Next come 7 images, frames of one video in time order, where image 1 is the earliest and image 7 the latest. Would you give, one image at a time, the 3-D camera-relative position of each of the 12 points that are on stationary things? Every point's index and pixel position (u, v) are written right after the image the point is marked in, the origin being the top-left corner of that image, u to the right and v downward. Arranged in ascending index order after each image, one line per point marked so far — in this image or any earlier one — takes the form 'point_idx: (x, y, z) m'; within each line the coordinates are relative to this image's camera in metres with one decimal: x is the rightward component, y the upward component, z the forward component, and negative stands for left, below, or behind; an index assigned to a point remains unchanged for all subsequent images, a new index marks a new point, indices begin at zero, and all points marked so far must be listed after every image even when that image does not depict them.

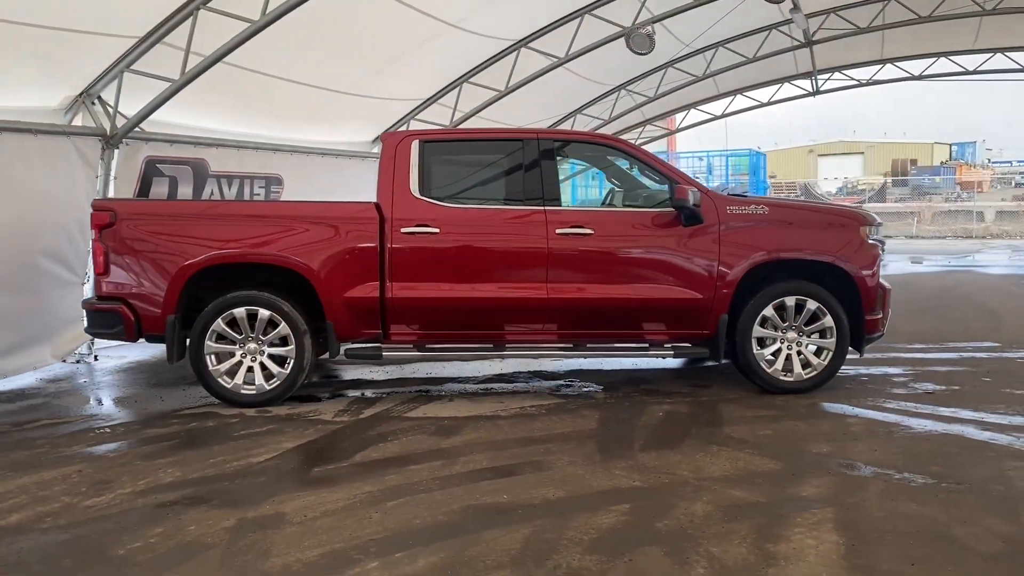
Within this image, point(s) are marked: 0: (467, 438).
0: (-0.3, -0.9, +4.6) m
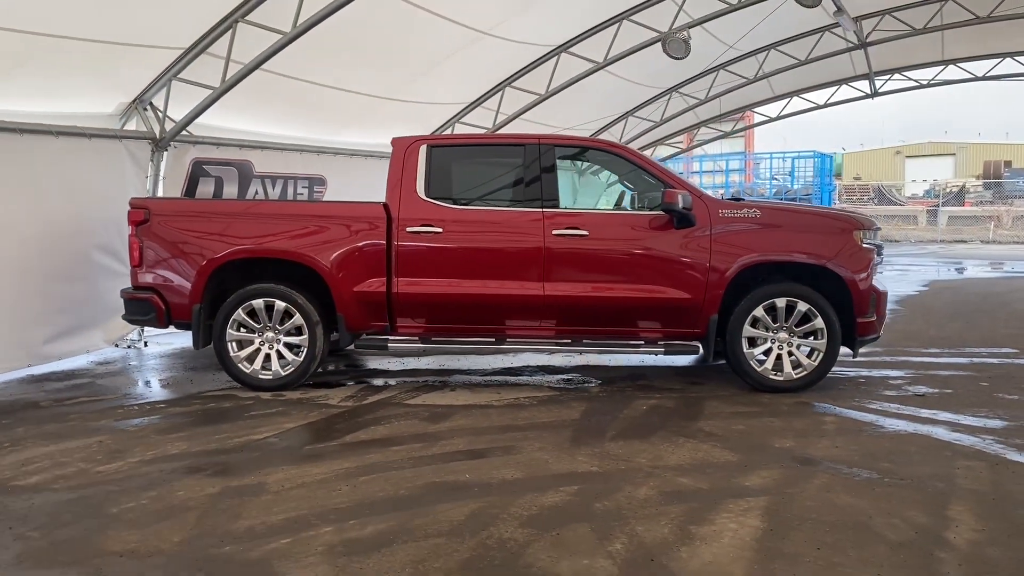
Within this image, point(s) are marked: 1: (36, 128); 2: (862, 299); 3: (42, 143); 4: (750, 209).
0: (-0.4, -0.9, +4.9) m
1: (-4.6, +1.5, +7.1) m
2: (+2.7, -0.1, +5.7) m
3: (-4.6, +1.4, +7.2) m
4: (+1.8, +0.6, +5.7) m
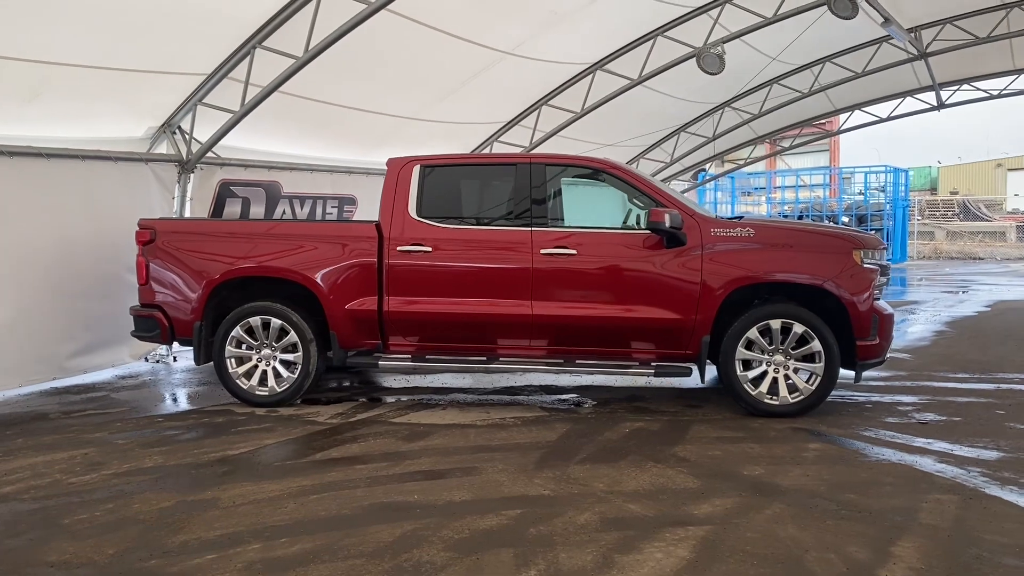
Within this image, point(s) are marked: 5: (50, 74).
0: (-0.6, -1.0, +4.9) m
1: (-4.6, +1.4, +7.5) m
2: (+2.5, -0.3, +5.4) m
3: (-4.6, +1.2, +7.6) m
4: (+1.7, +0.5, +5.6) m
5: (-4.5, +2.2, +7.1) m
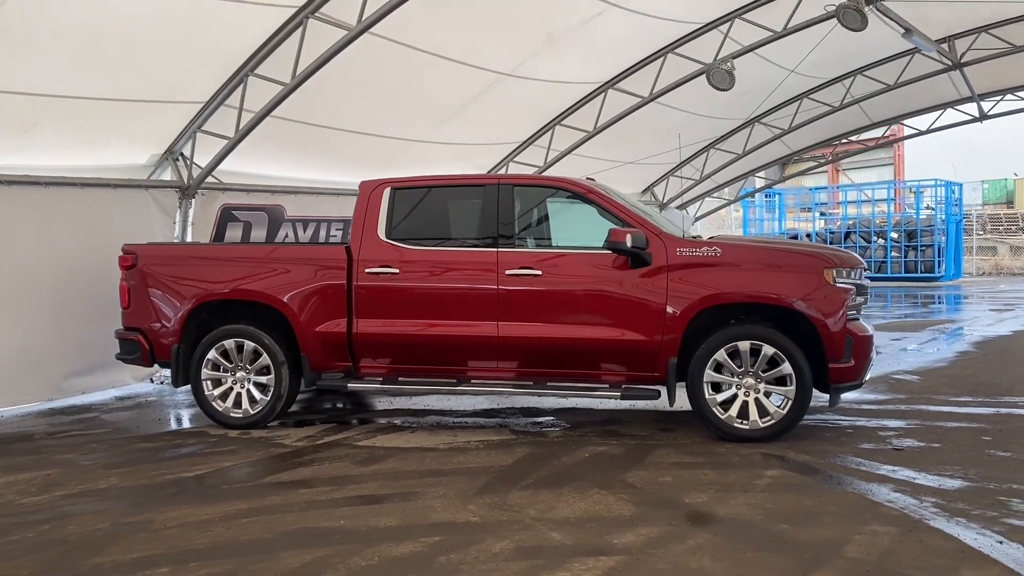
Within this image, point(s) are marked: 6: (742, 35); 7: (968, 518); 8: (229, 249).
0: (-0.9, -1.2, +4.9) m
1: (-4.7, +1.1, +7.7) m
2: (+2.3, -0.4, +5.2) m
3: (-4.7, +1.0, +7.8) m
4: (+1.5, +0.3, +5.5) m
5: (-4.6, +2.0, +7.3) m
6: (+4.0, +4.4, +12.8) m
7: (+2.1, -1.1, +3.5) m
8: (-2.4, +0.3, +6.2) m
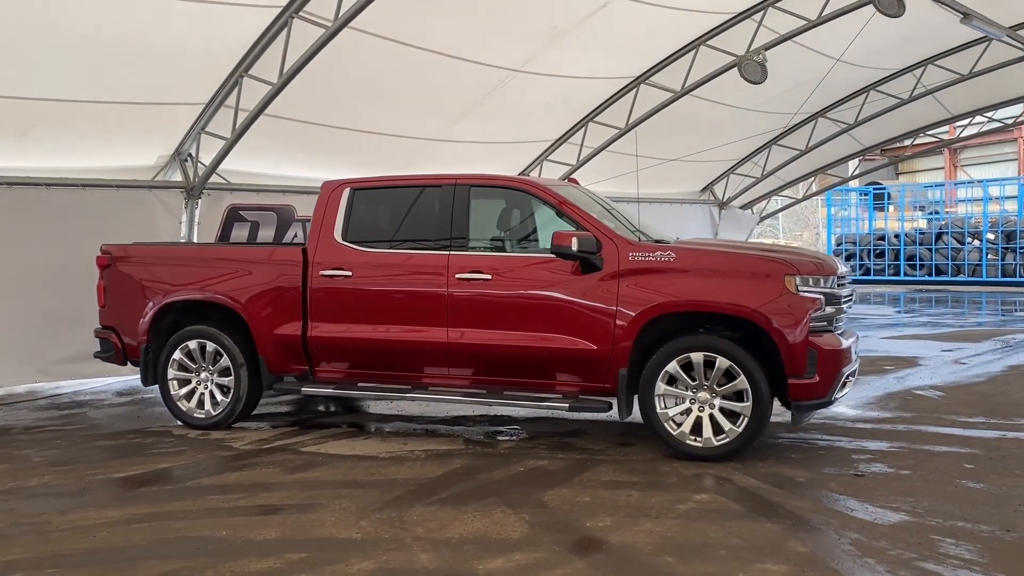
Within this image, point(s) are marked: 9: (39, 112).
0: (-1.3, -1.2, +4.8) m
1: (-4.9, +1.1, +8.0) m
2: (+1.8, -0.4, +4.8) m
3: (-4.8, +1.0, +8.1) m
4: (+1.1, +0.3, +5.1) m
5: (-4.8, +2.0, +7.6) m
6: (+4.4, +4.3, +12.2) m
7: (+1.5, -1.1, +3.1) m
8: (-2.7, +0.3, +6.3) m
9: (-4.9, +1.8, +7.7) m
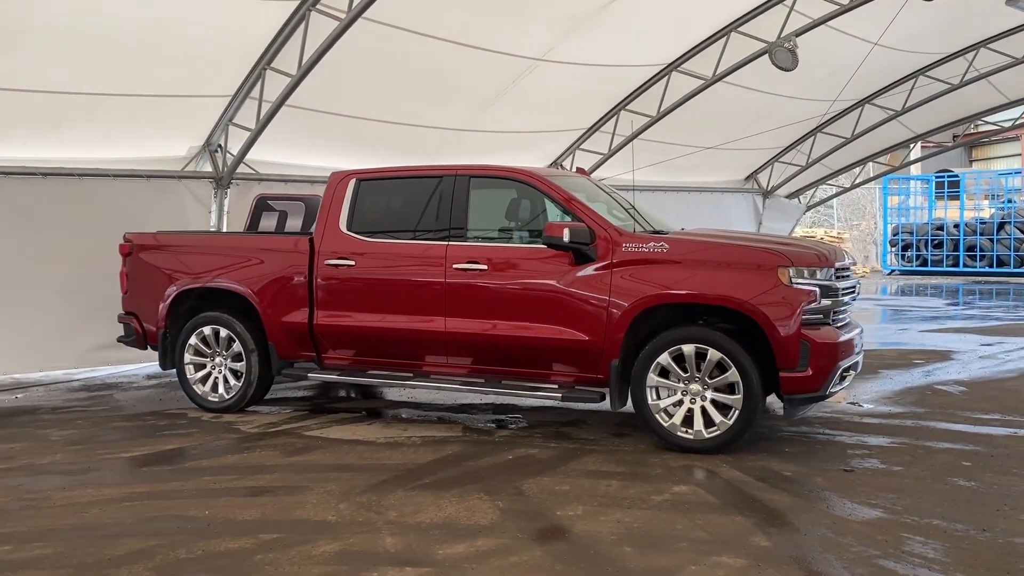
0: (-1.4, -1.1, +4.9) m
1: (-4.7, +1.3, +8.3) m
2: (+1.8, -0.4, +4.7) m
3: (-4.7, +1.2, +8.4) m
4: (+1.0, +0.3, +5.1) m
5: (-4.7, +2.1, +7.9) m
6: (+4.8, +4.4, +11.9) m
7: (+1.4, -1.1, +3.0) m
8: (-2.7, +0.4, +6.5) m
9: (-4.8, +1.9, +8.0) m
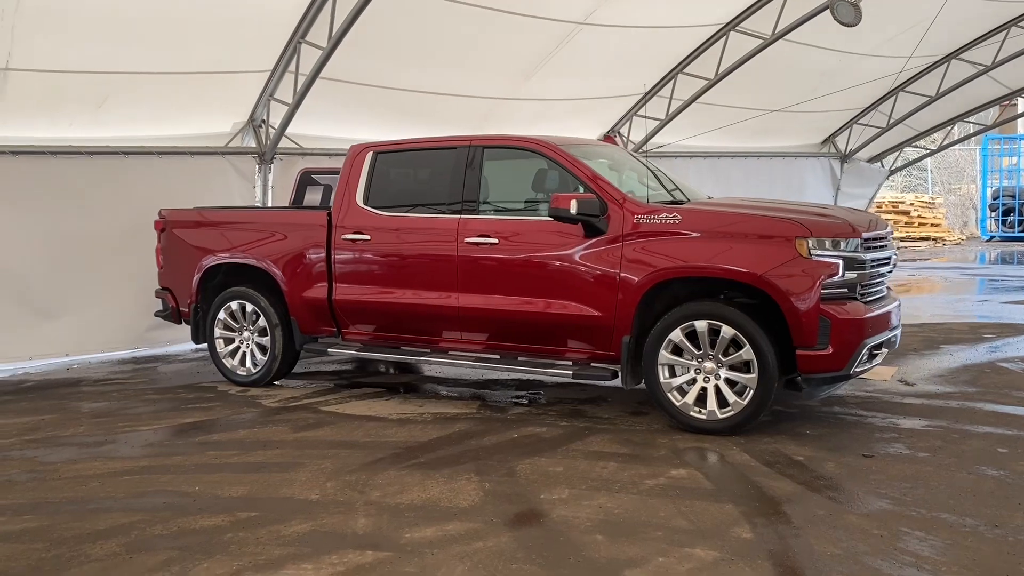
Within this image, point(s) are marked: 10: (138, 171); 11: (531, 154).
0: (-1.3, -1.0, +4.9) m
1: (-4.3, +1.6, +8.6) m
2: (+1.8, -0.2, +4.4) m
3: (-4.3, +1.4, +8.7) m
4: (+1.1, +0.5, +4.8) m
5: (-4.3, +2.4, +8.1) m
6: (+5.4, +4.9, +11.0) m
7: (+1.2, -1.0, +2.8) m
8: (-2.5, +0.6, +6.6) m
9: (-4.4, +2.2, +8.3) m
10: (-4.4, +1.3, +8.6) m
11: (+0.1, +1.0, +5.5) m
